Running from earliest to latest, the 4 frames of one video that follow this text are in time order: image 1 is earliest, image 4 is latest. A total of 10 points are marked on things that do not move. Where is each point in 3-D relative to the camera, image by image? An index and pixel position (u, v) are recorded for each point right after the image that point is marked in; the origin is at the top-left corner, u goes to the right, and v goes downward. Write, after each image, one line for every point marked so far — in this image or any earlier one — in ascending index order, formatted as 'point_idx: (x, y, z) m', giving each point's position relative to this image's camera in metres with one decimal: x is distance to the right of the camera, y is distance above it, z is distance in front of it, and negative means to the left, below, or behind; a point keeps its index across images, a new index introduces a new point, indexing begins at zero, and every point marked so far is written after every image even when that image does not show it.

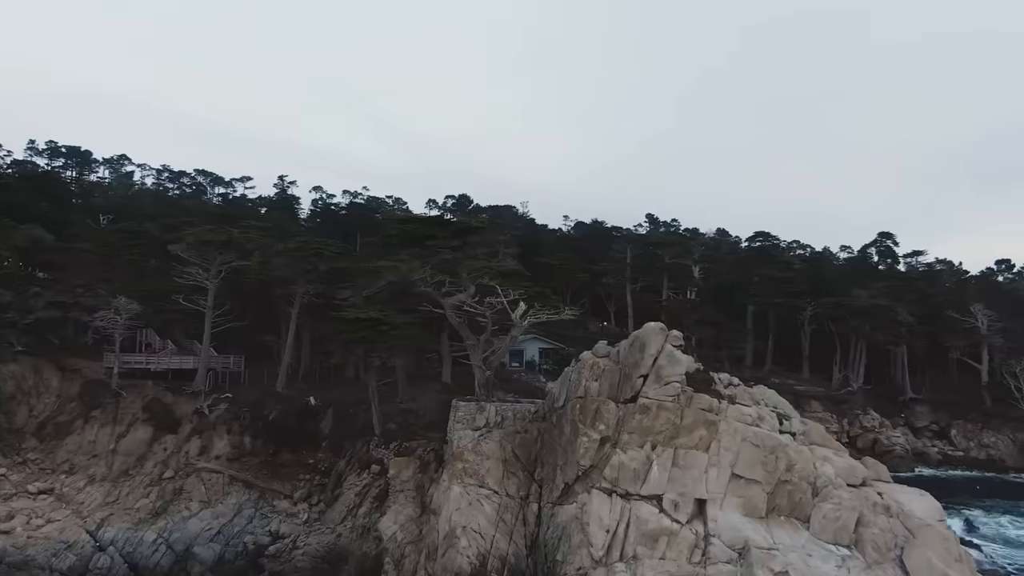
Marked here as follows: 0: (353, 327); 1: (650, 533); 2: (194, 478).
0: (-3.4, -0.9, +16.7) m
1: (+1.5, -2.7, +8.4) m
2: (-7.7, -4.6, +18.7) m
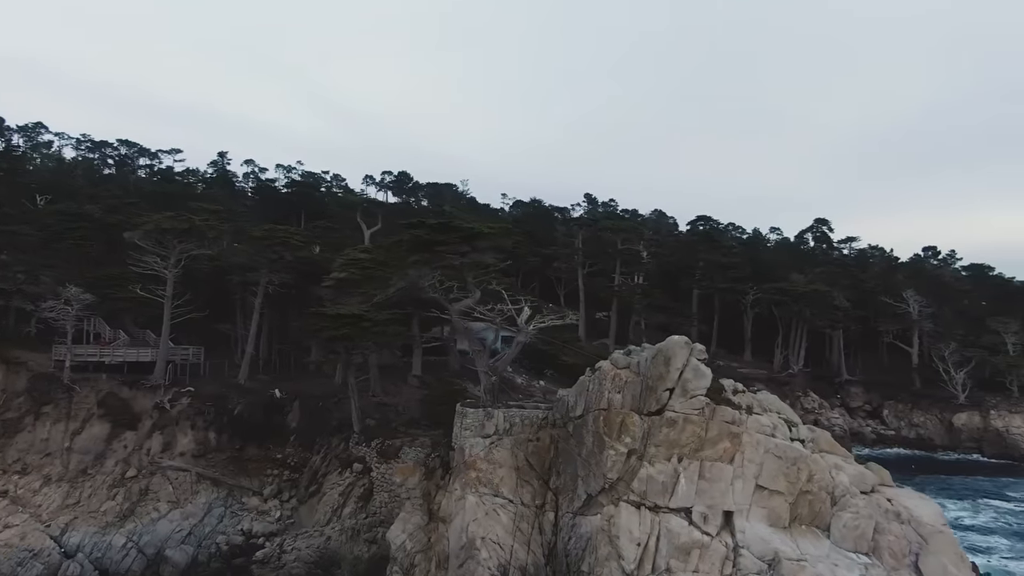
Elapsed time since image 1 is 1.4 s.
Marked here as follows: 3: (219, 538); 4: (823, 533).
0: (-3.7, -0.8, +16.3) m
1: (+1.9, -2.9, +8.6) m
2: (-8.2, -4.4, +18.1) m
3: (-6.5, -5.5, +17.1) m
4: (+3.6, -2.8, +9.0) m
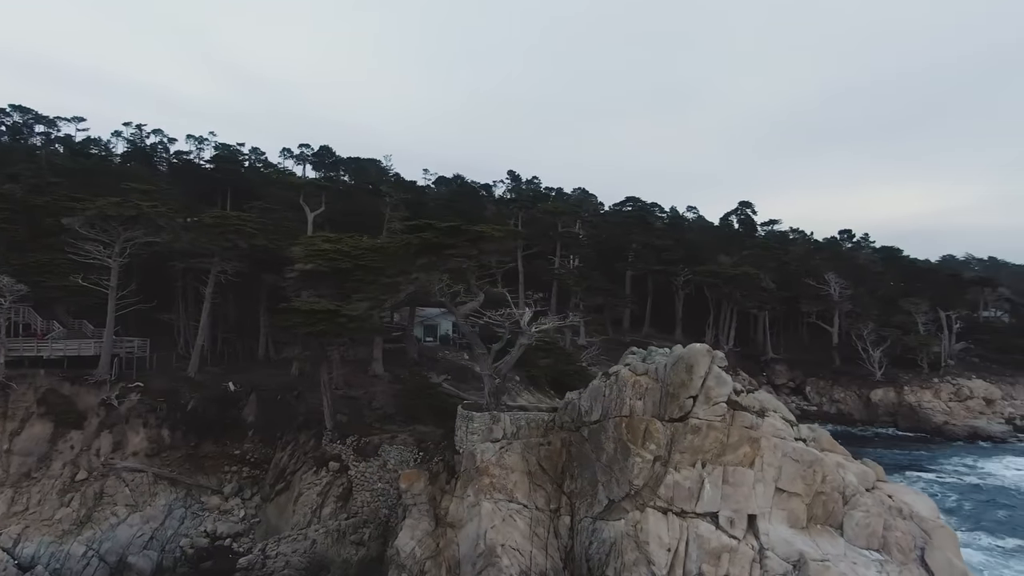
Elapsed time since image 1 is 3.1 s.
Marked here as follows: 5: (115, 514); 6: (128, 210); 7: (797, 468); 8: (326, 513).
0: (-4.2, -0.7, +15.8) m
1: (+2.3, -3.0, +8.9) m
2: (-8.8, -4.3, +17.2) m
3: (-7.0, -5.4, +16.4) m
4: (+4.0, -3.0, +9.4) m
5: (-8.4, -4.8, +16.3) m
6: (-9.4, +1.9, +18.9) m
7: (+3.5, -2.2, +9.4) m
8: (-3.5, -4.2, +14.5) m
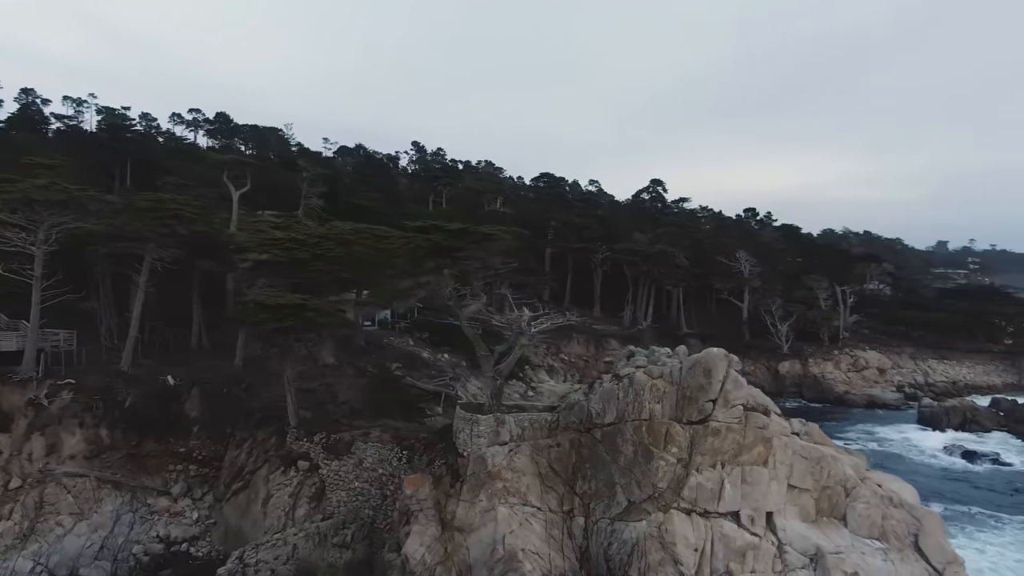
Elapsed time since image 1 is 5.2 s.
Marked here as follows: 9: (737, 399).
0: (-4.7, -0.5, +15.2) m
1: (+2.7, -3.1, +9.2) m
2: (-9.5, -4.1, +16.0) m
3: (-7.6, -5.3, +15.6) m
4: (+4.3, -3.0, +10.0) m
5: (-8.9, -4.6, +15.2) m
6: (-10.2, +2.1, +17.3) m
7: (+3.8, -2.3, +9.9) m
8: (-3.8, -4.1, +14.0) m
9: (+2.9, -1.4, +9.9) m
